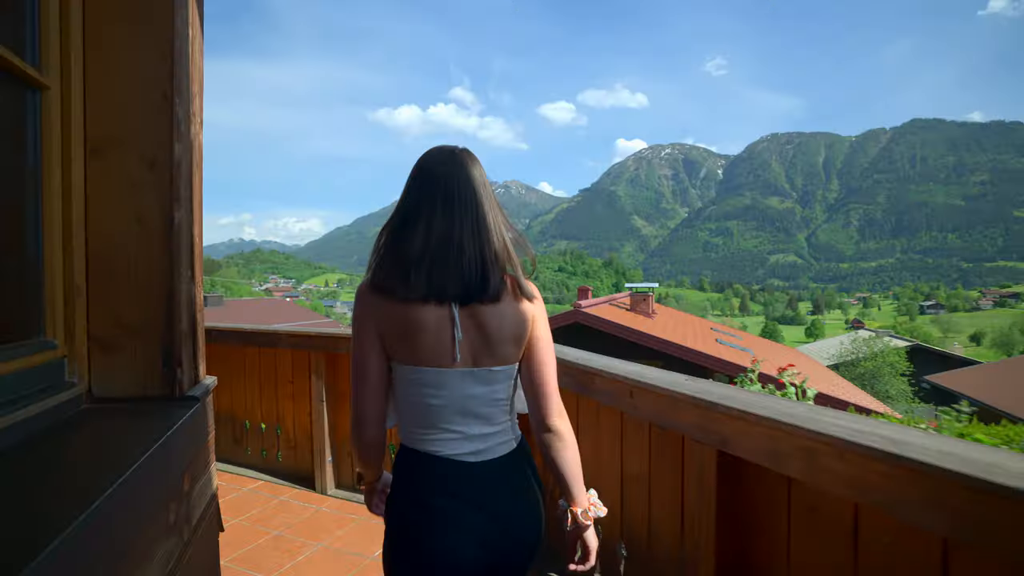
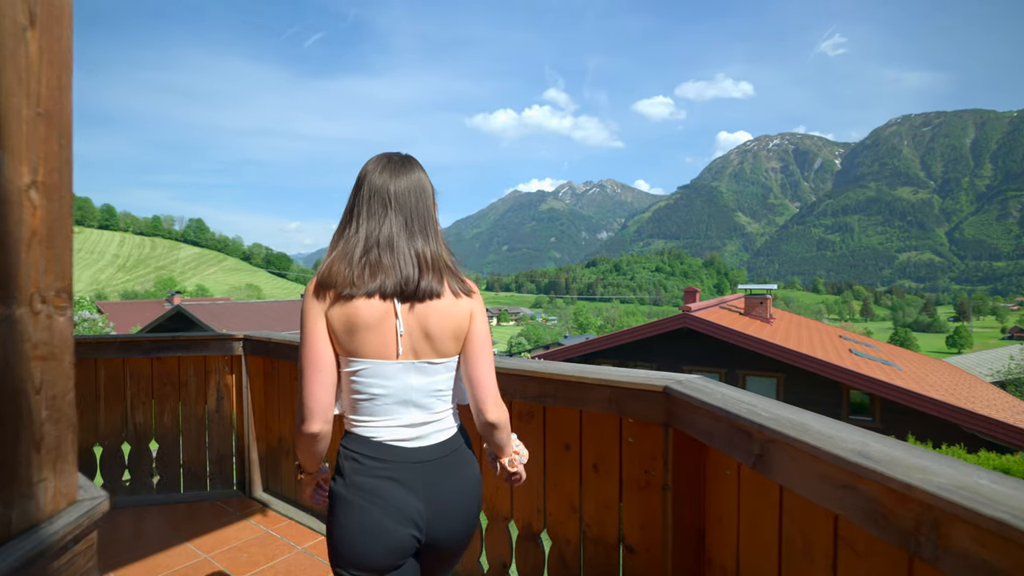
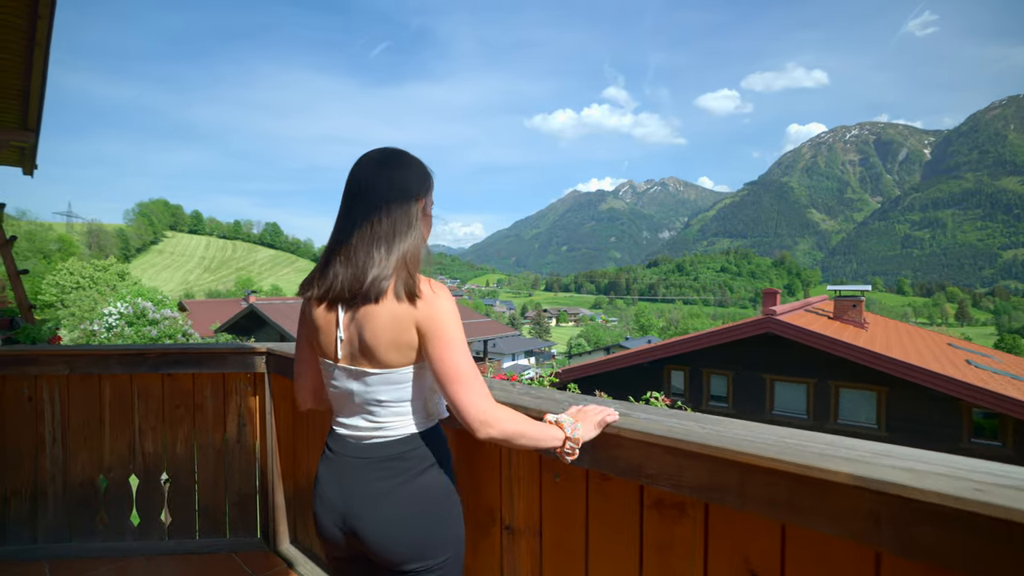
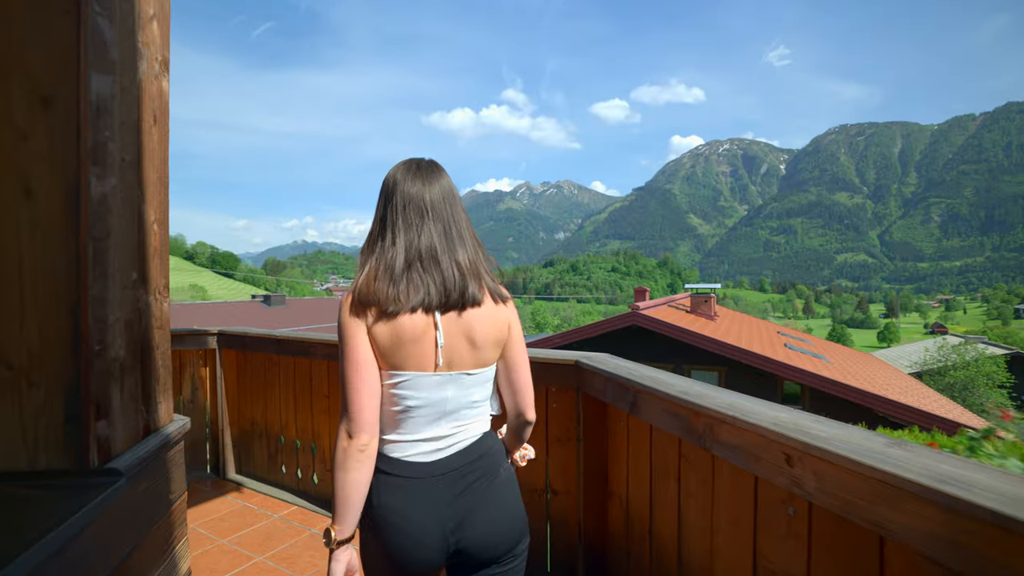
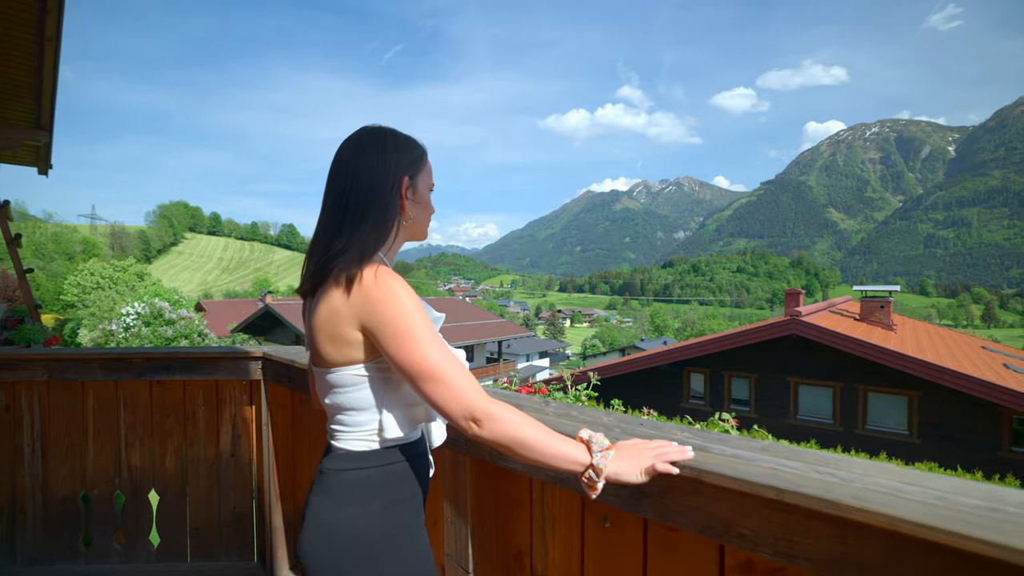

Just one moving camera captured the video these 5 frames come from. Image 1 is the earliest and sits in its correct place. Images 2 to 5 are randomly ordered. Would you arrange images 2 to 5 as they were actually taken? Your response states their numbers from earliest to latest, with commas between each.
4, 2, 3, 5
